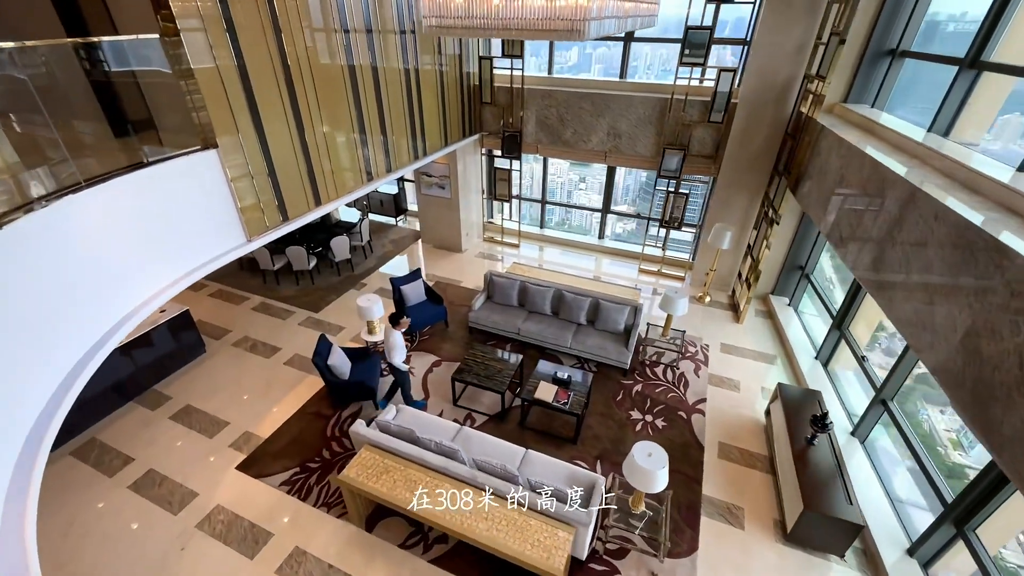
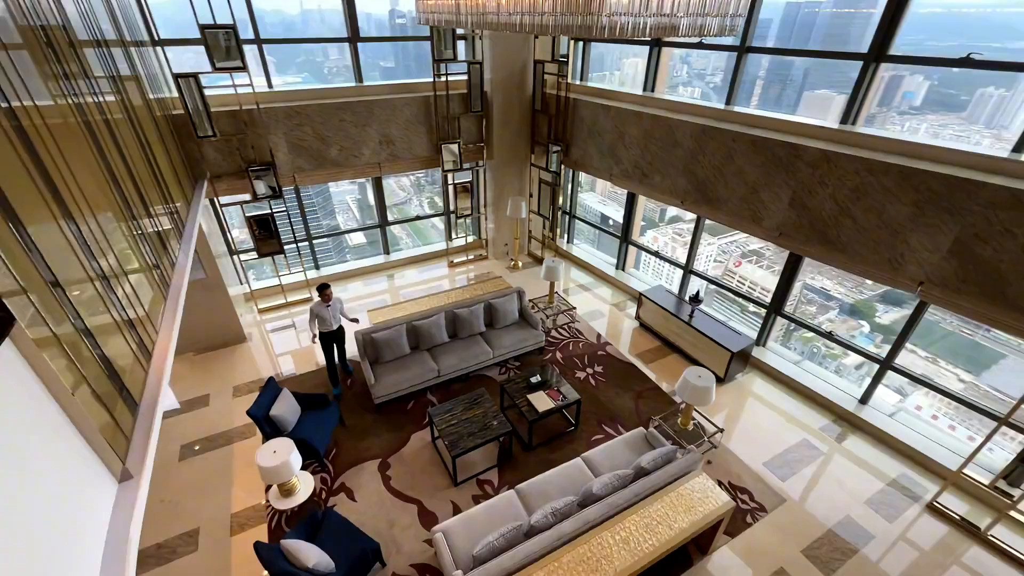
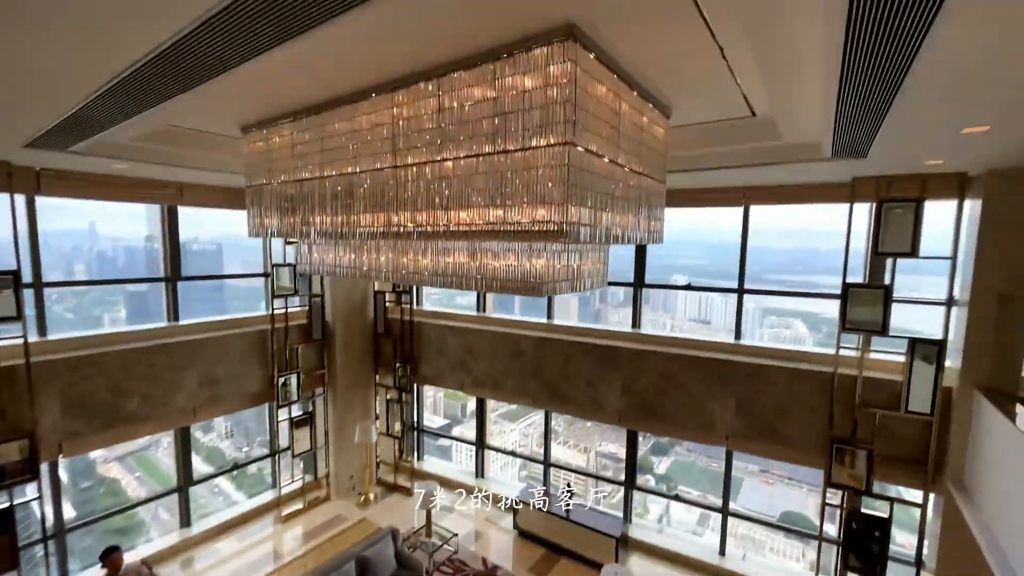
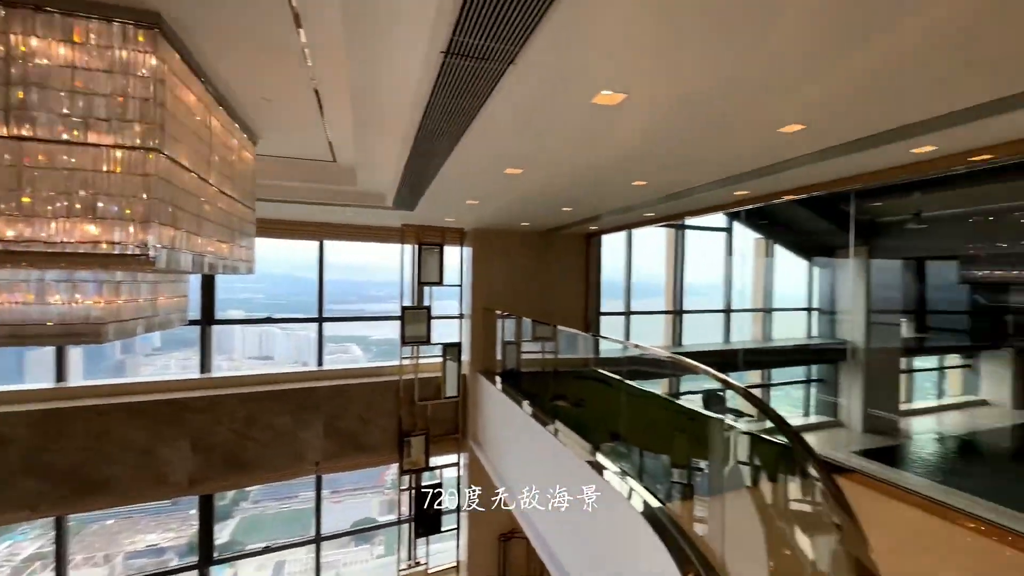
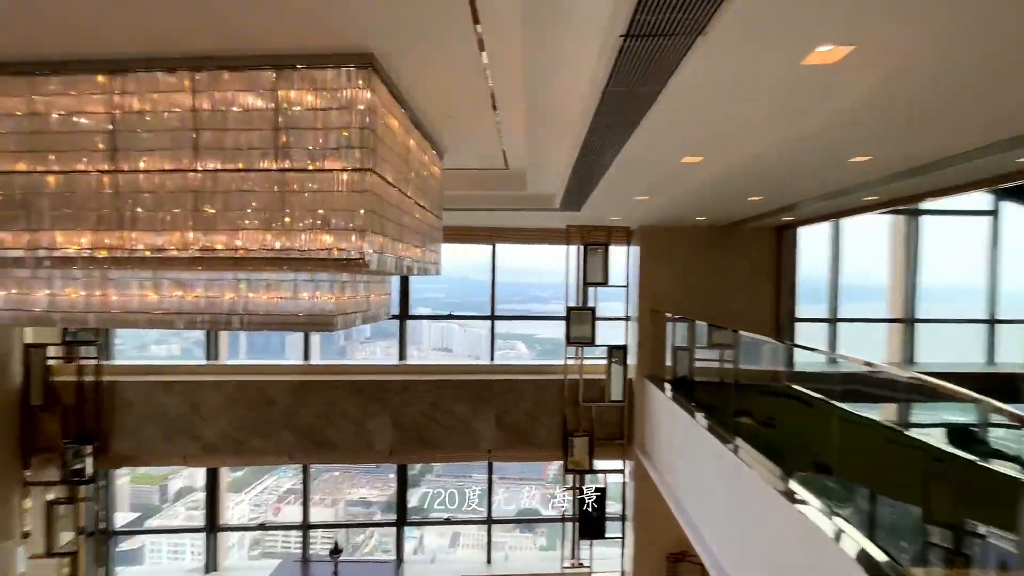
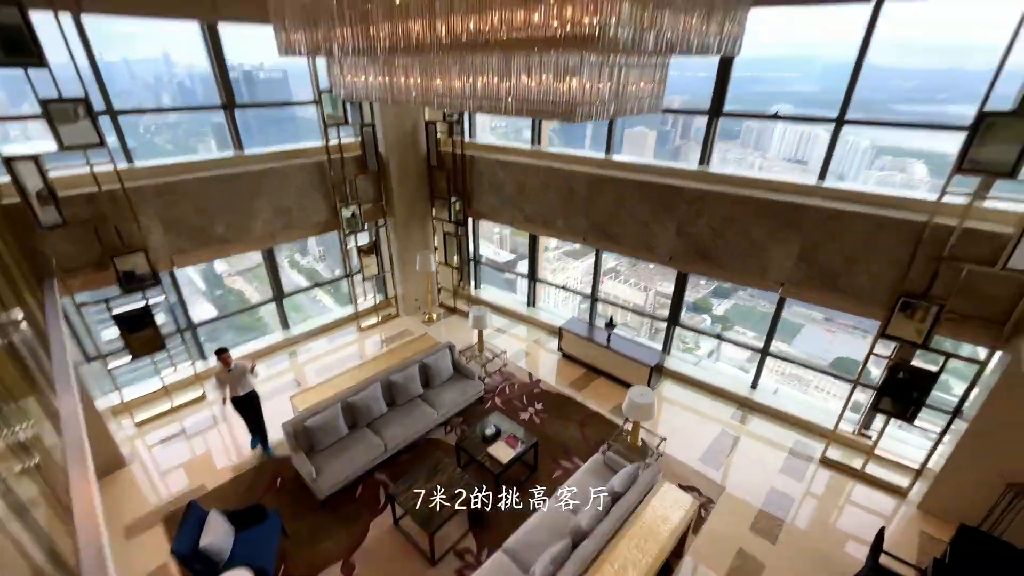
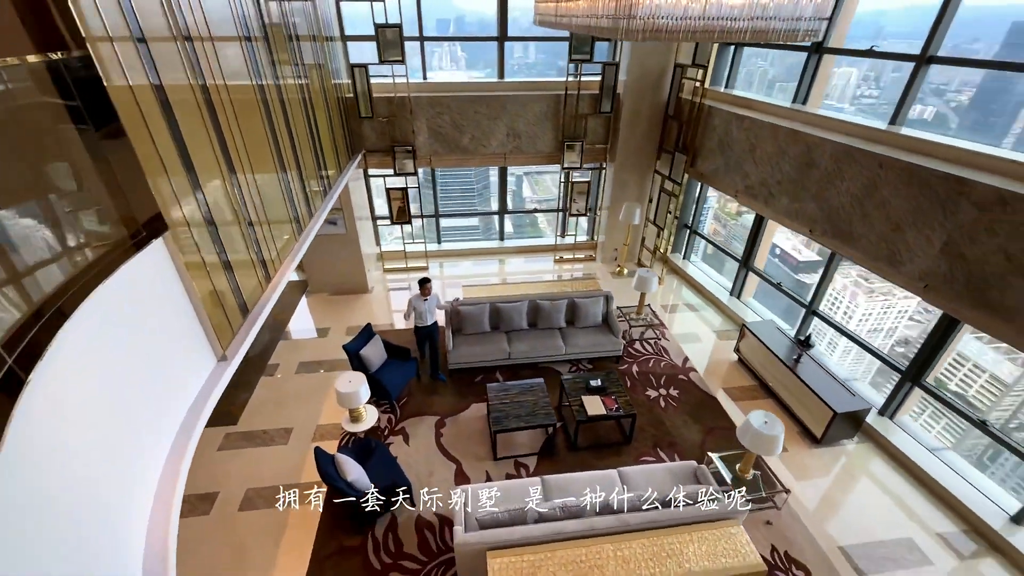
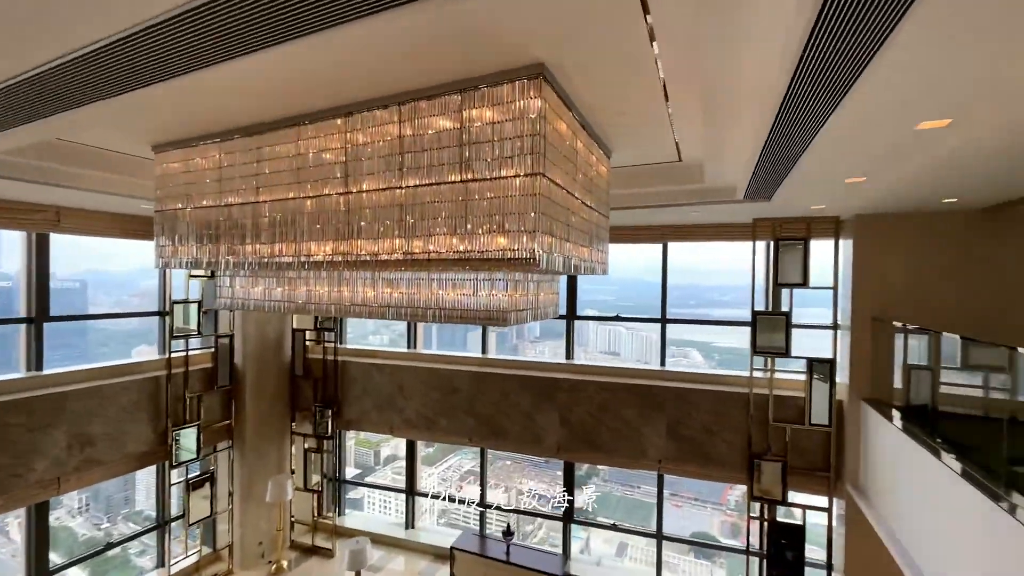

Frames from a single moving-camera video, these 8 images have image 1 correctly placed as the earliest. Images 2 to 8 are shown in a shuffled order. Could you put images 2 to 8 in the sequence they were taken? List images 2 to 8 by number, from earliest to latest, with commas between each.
7, 2, 6, 3, 8, 5, 4
